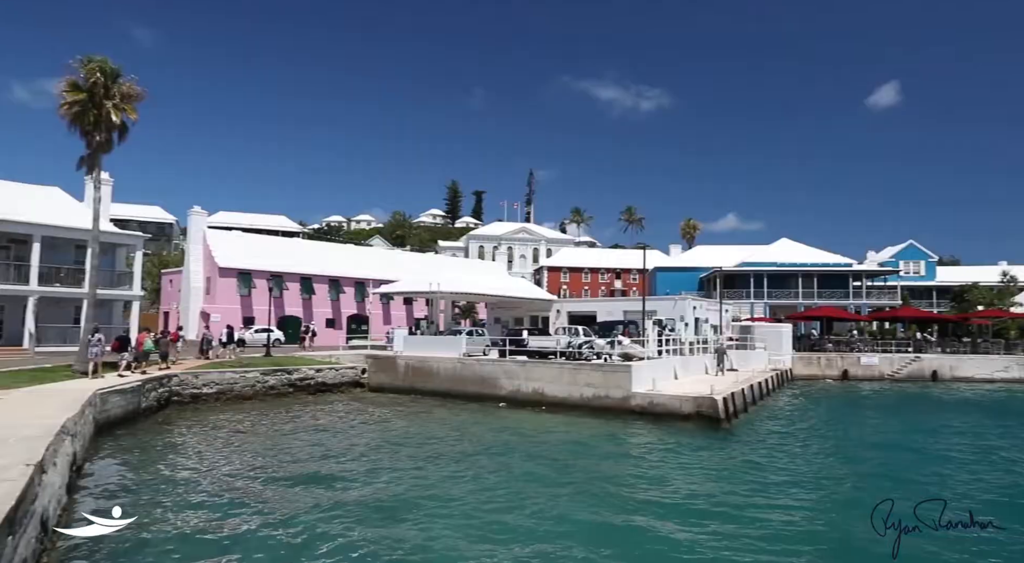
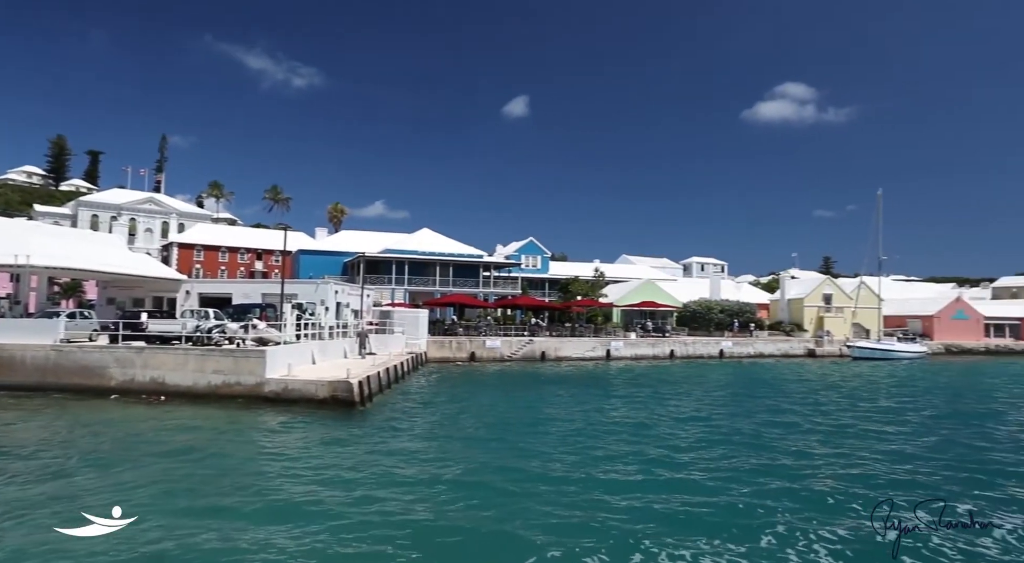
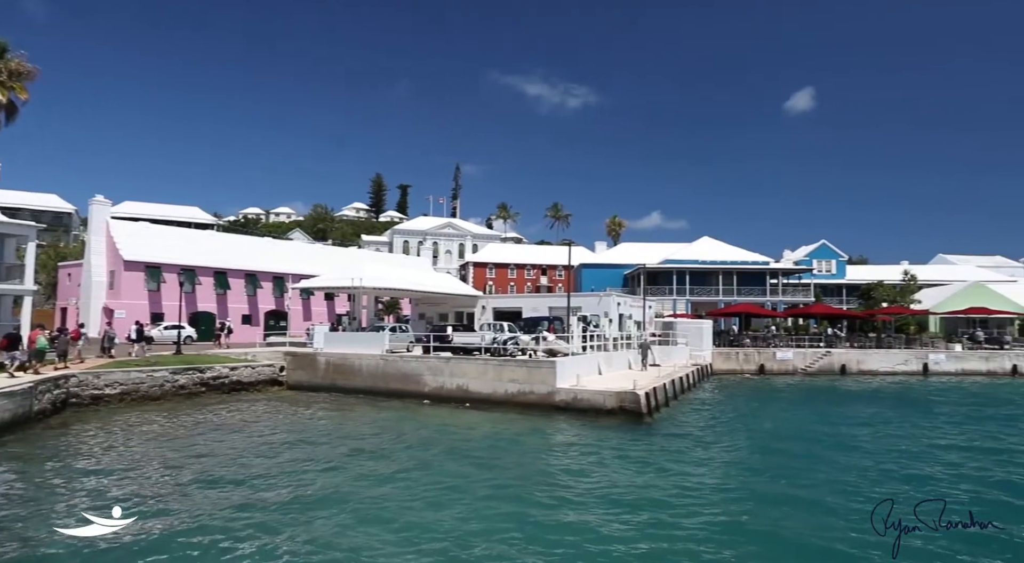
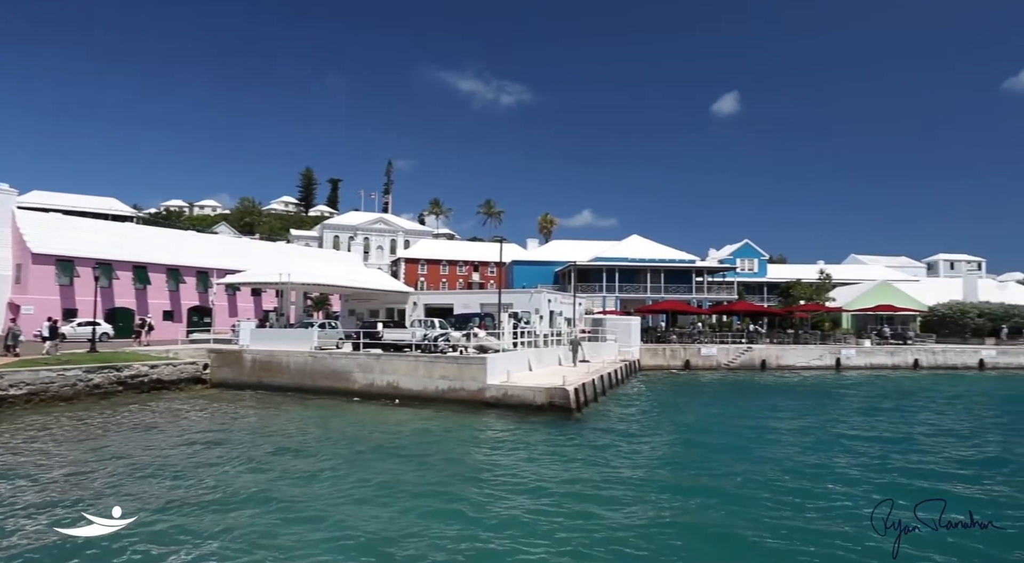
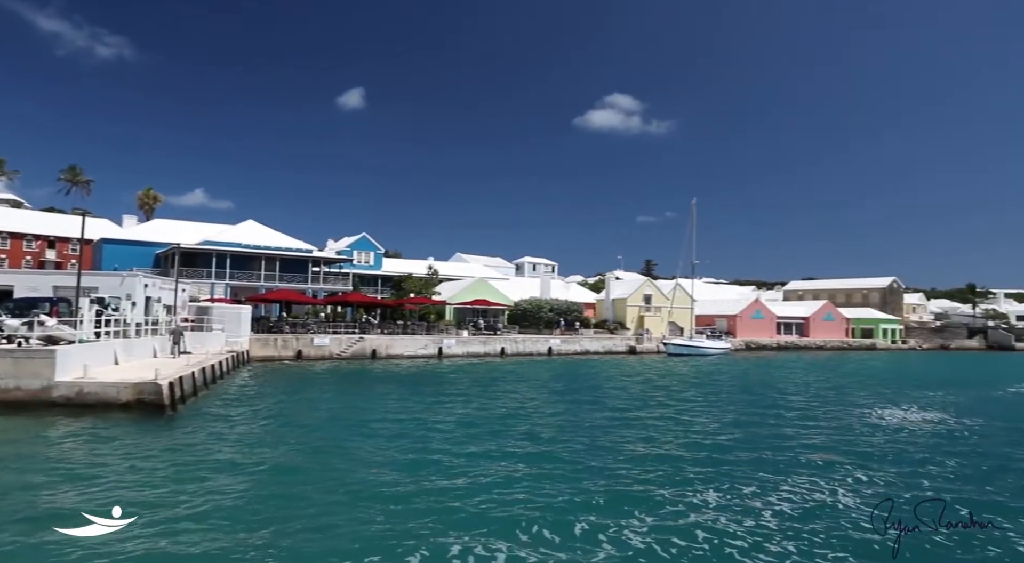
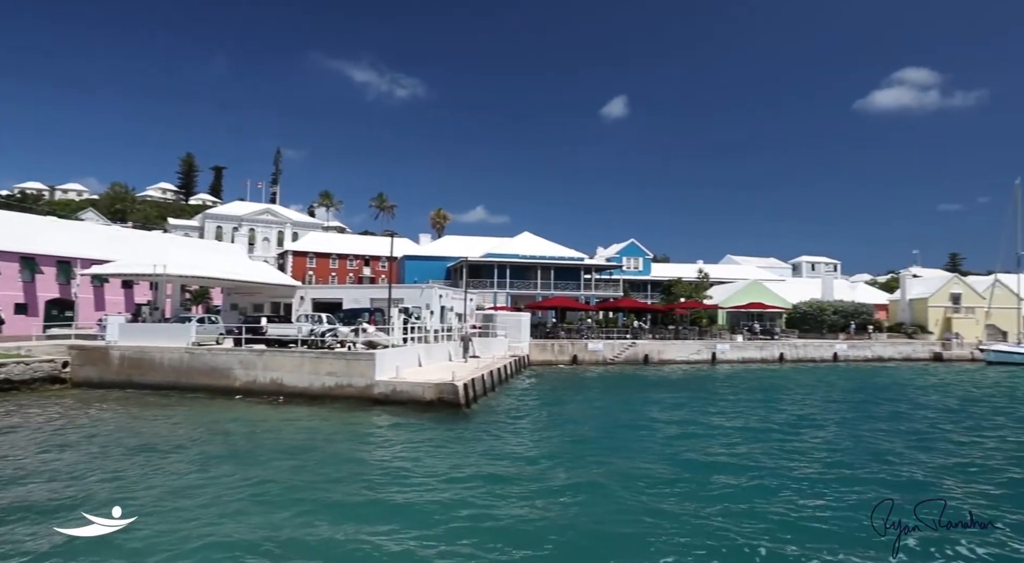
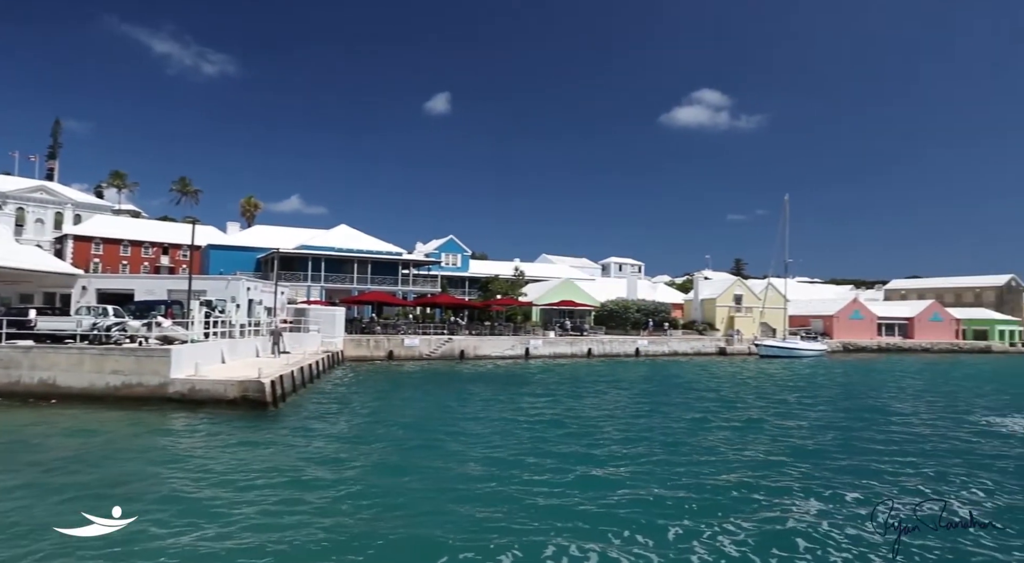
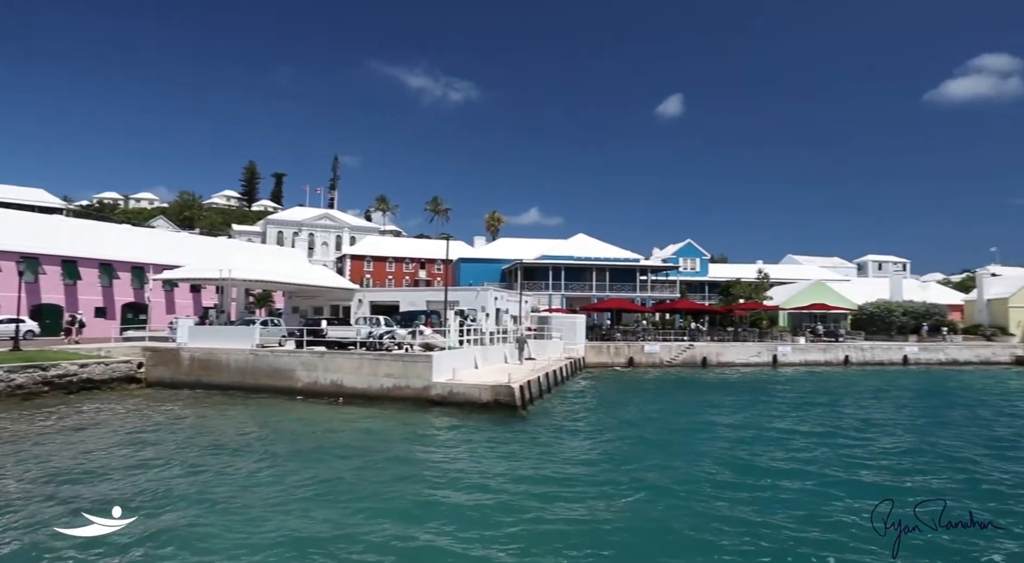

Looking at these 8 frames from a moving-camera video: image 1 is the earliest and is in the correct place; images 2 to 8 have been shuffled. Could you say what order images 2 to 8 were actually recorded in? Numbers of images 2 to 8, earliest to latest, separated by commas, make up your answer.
3, 4, 8, 6, 2, 7, 5
